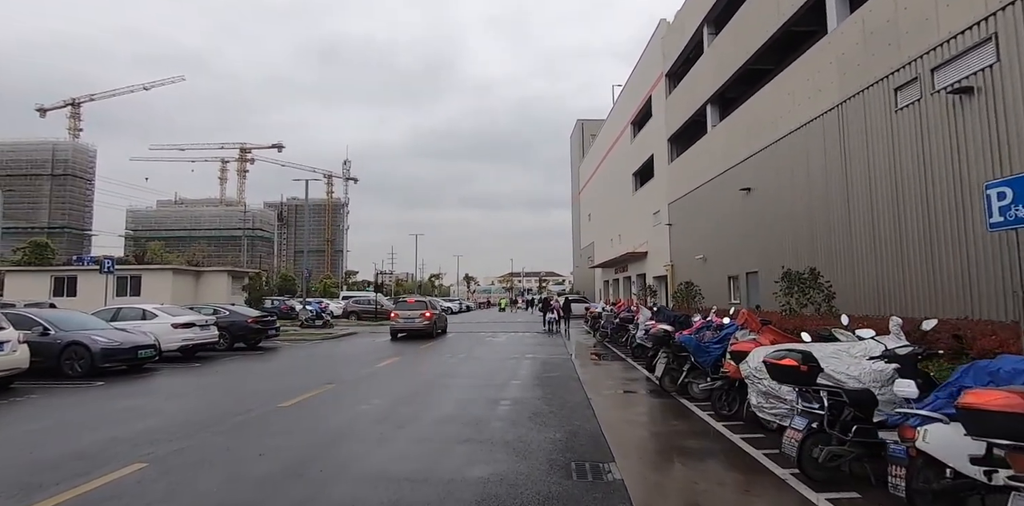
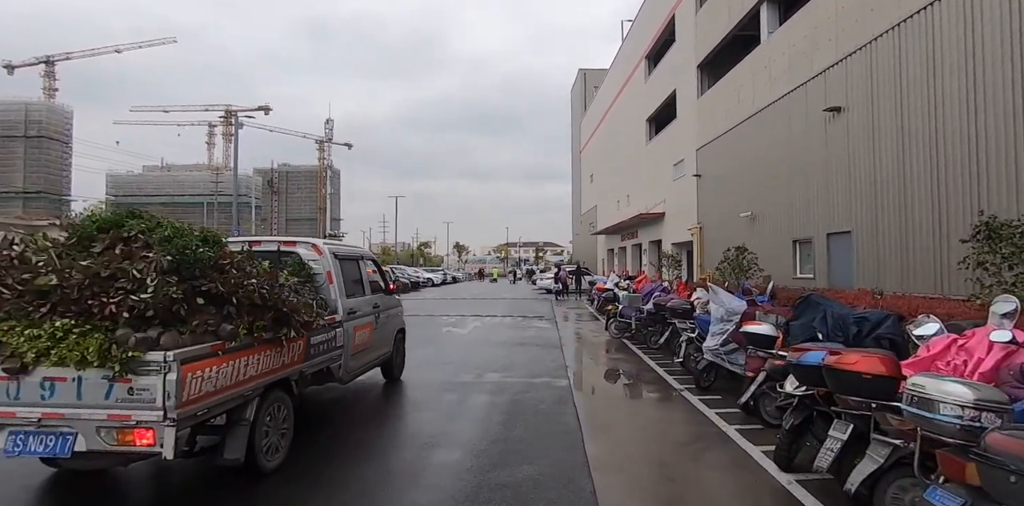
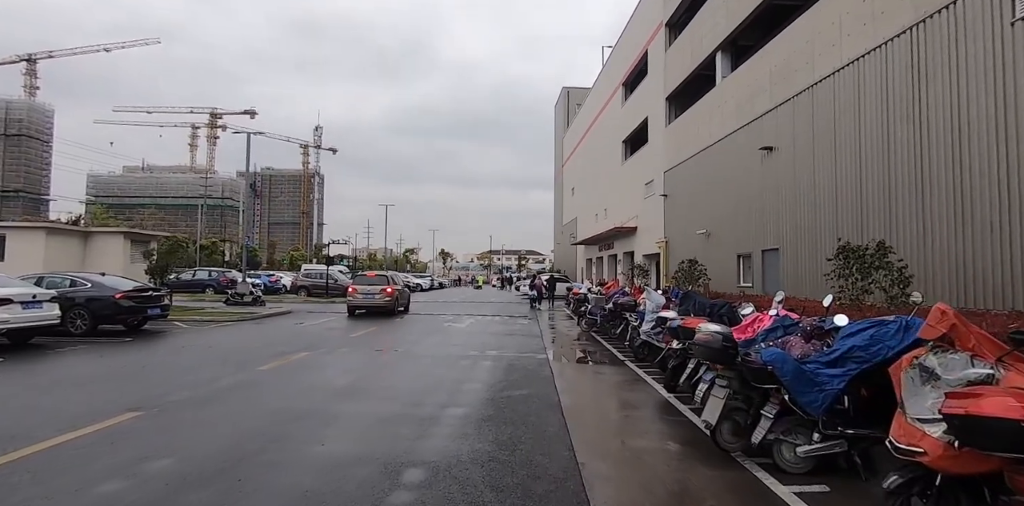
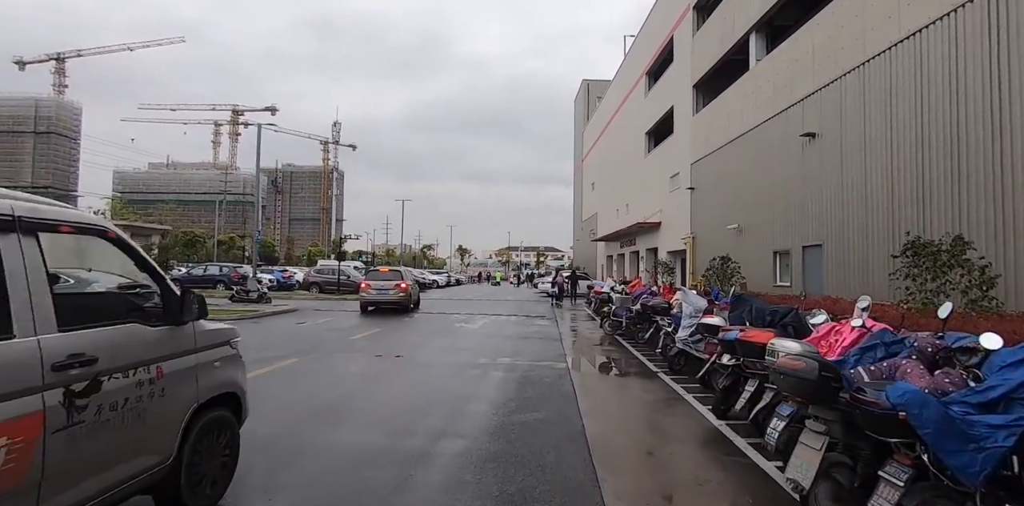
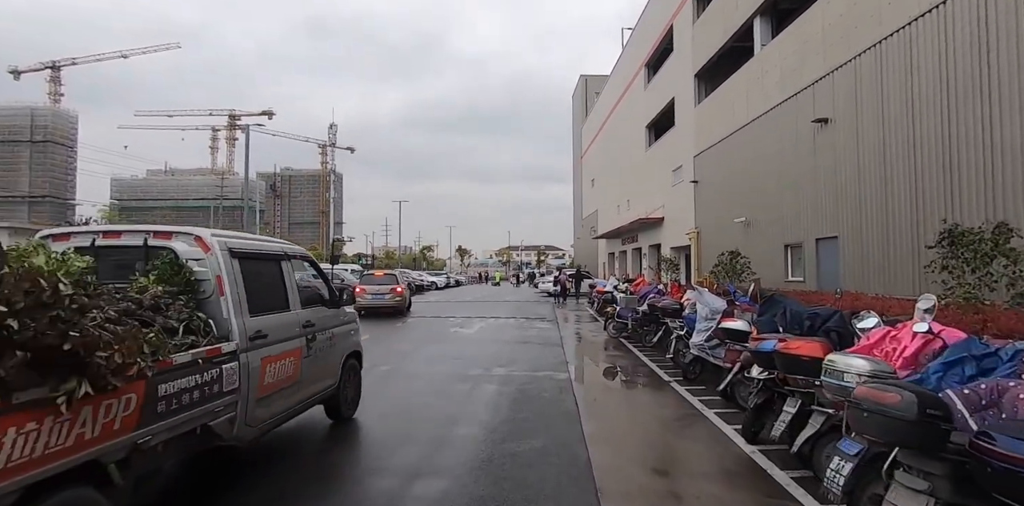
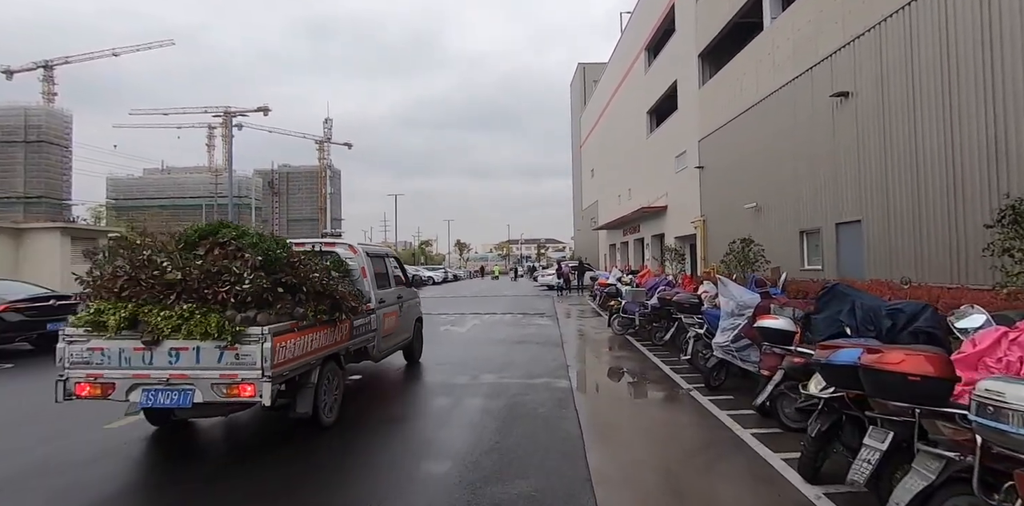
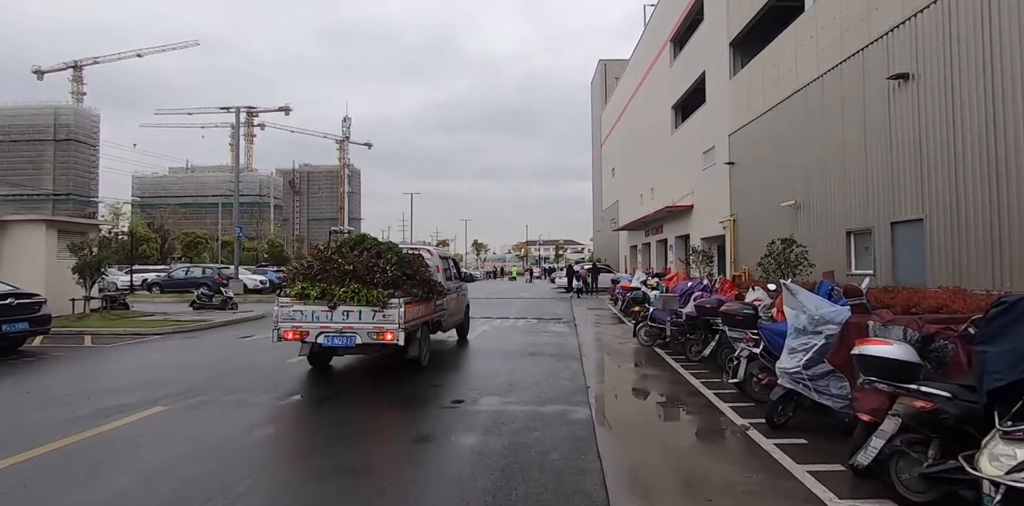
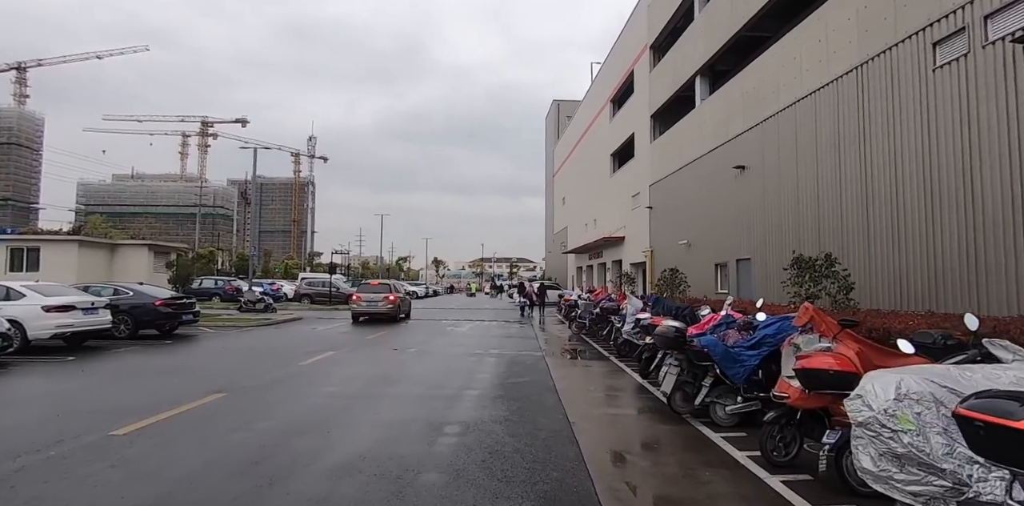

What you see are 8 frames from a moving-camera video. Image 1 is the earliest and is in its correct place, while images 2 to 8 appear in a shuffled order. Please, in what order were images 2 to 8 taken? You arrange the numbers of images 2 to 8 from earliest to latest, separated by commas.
8, 3, 4, 5, 2, 6, 7
